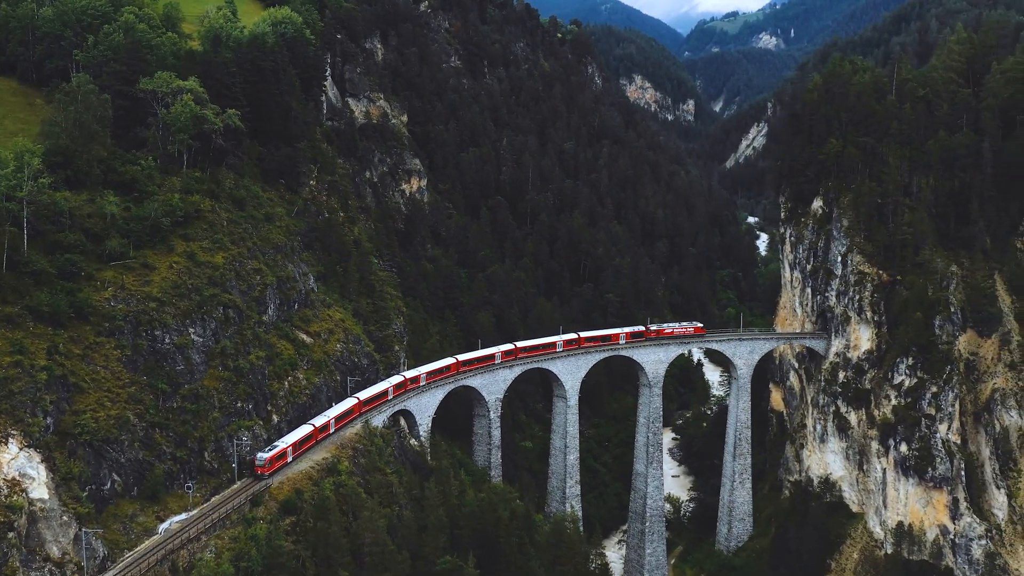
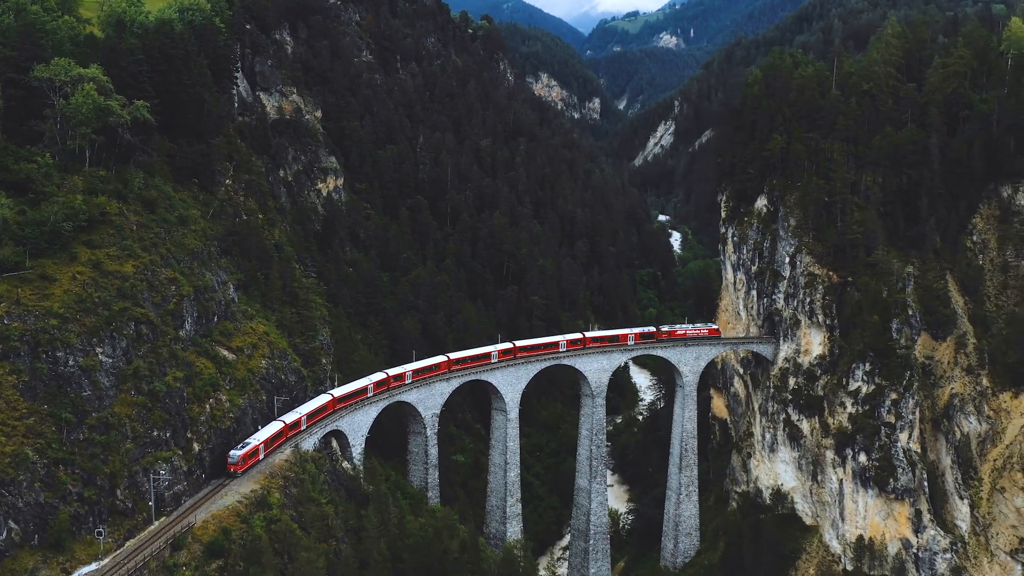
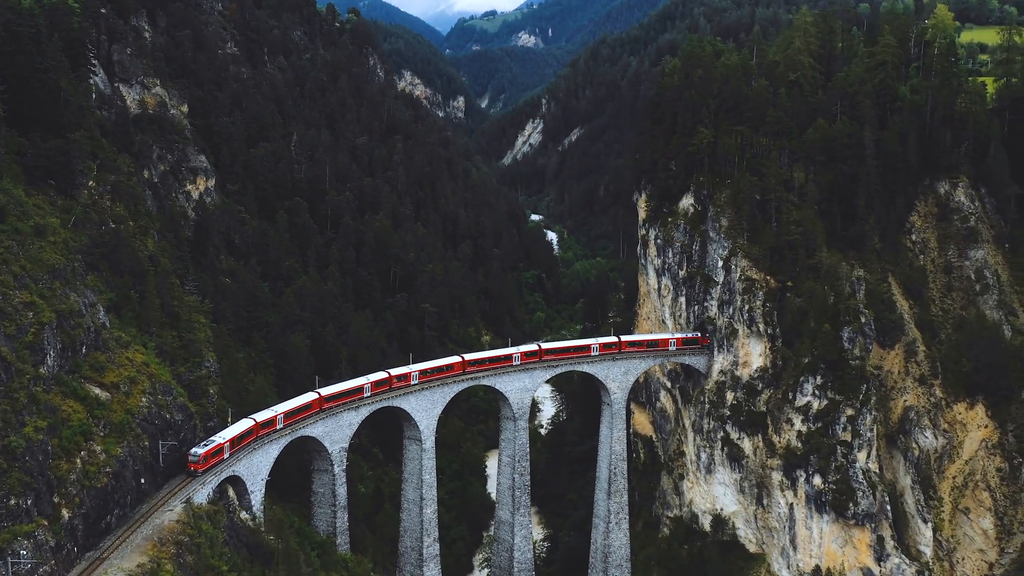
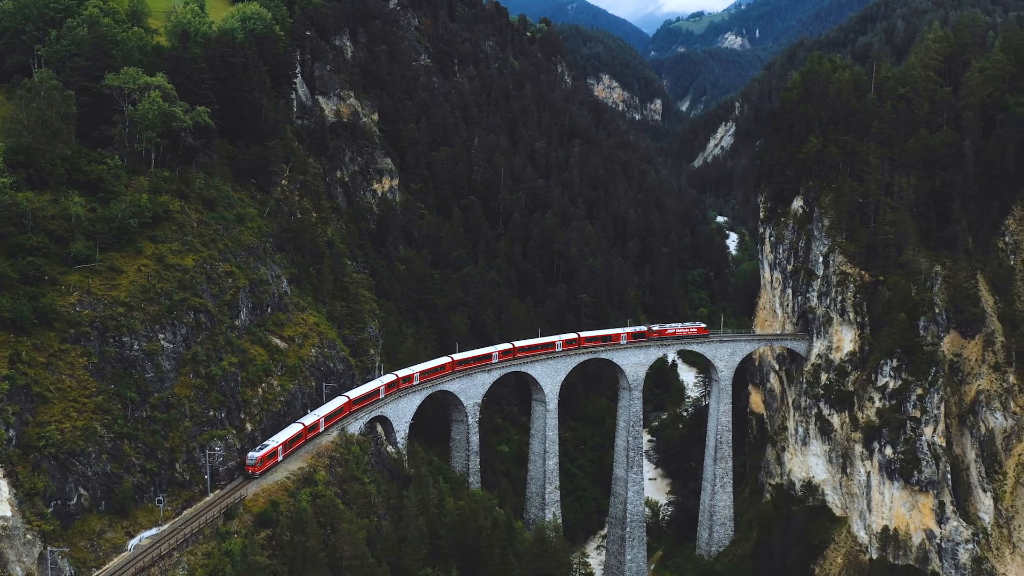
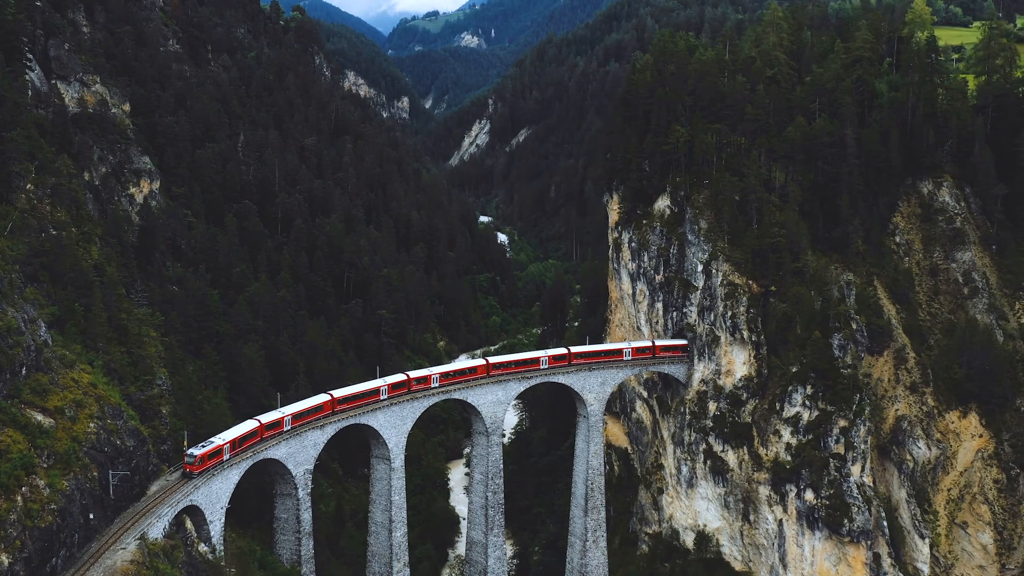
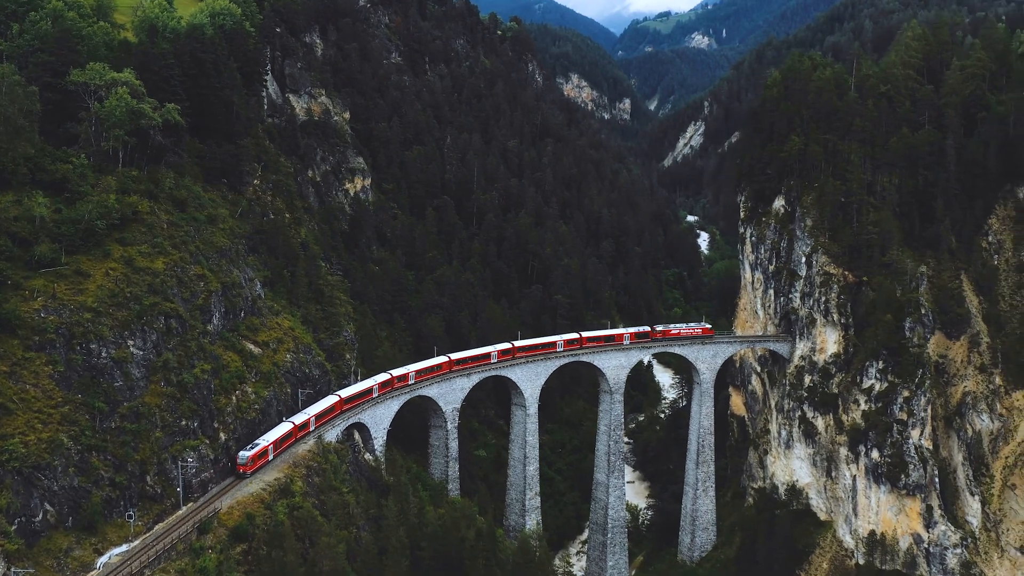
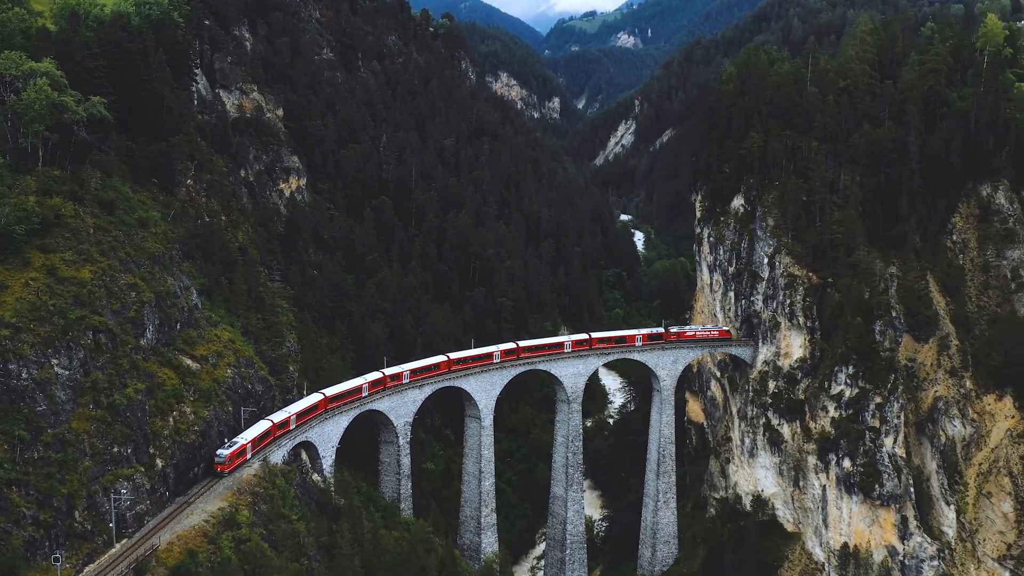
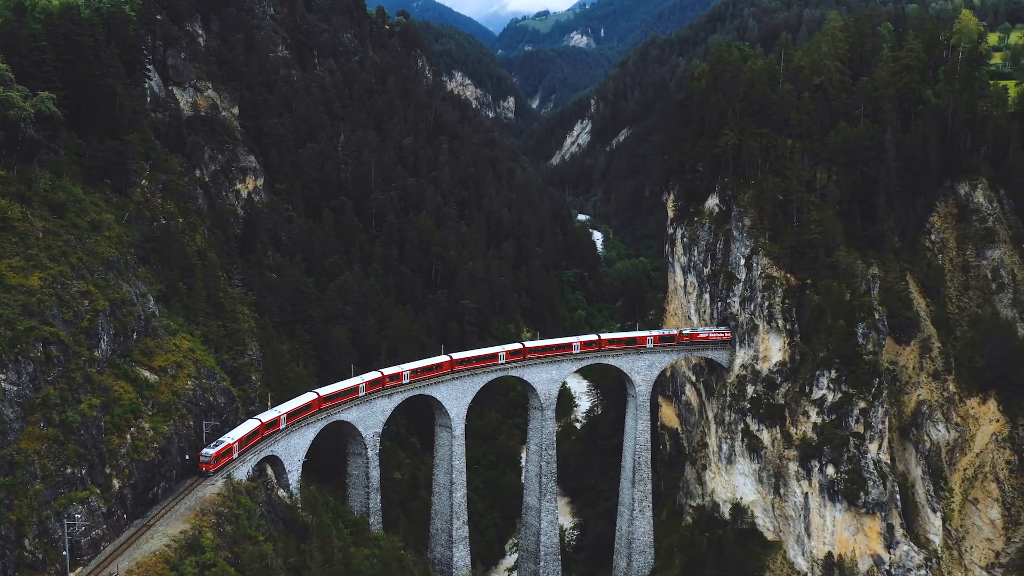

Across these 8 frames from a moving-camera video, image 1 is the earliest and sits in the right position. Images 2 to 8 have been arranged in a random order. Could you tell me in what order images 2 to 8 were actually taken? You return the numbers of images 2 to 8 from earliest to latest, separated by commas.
4, 6, 2, 7, 8, 3, 5
